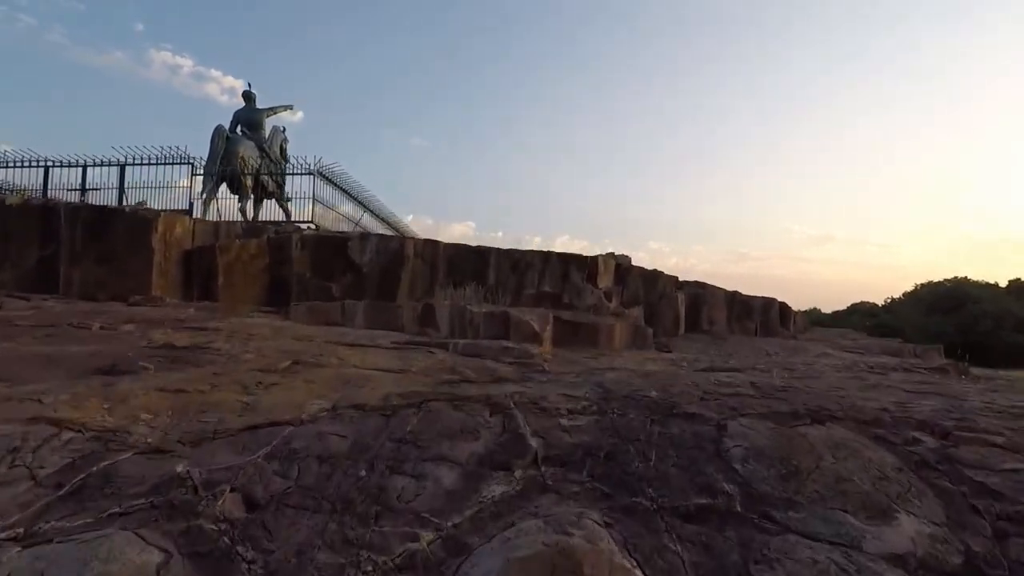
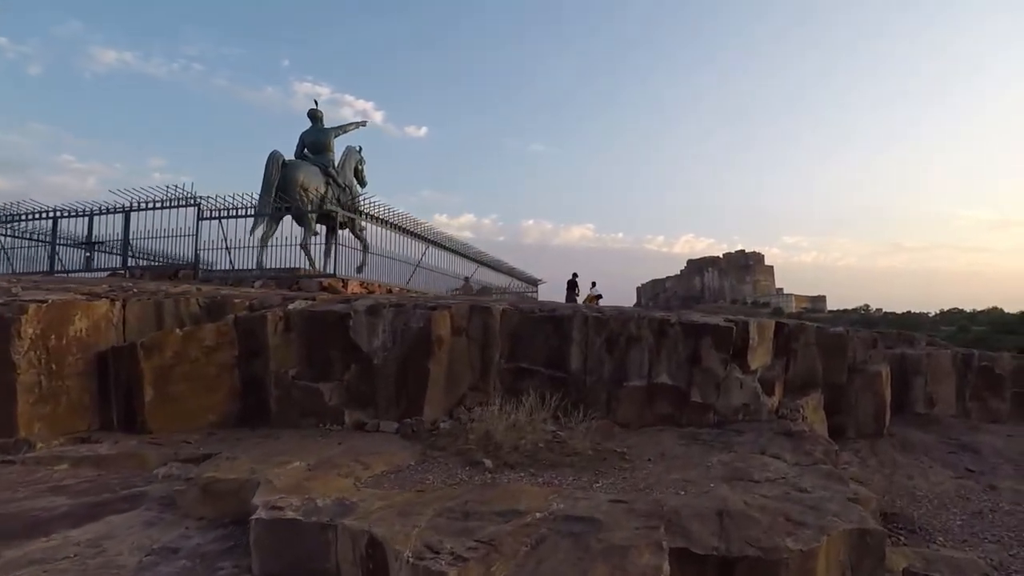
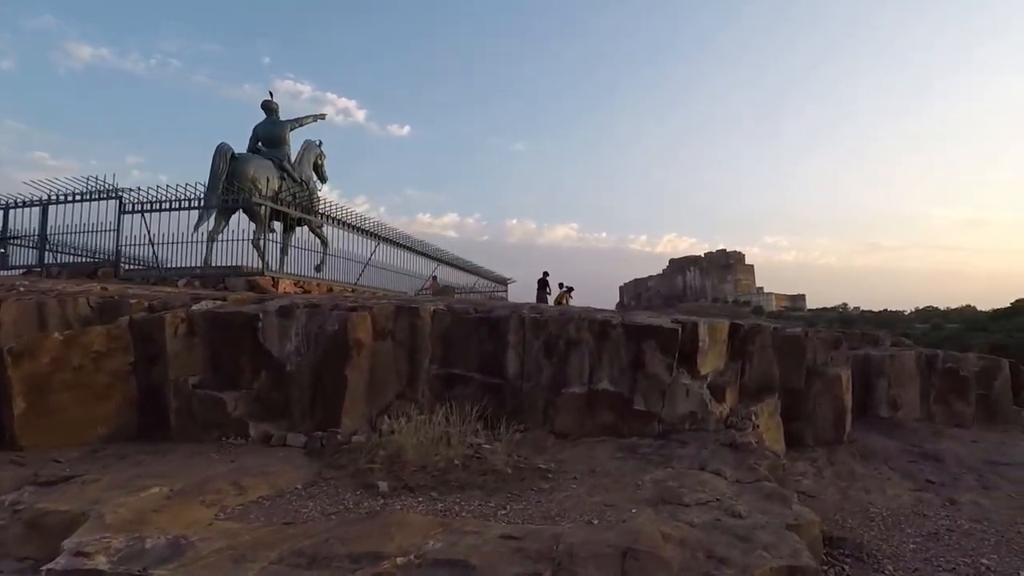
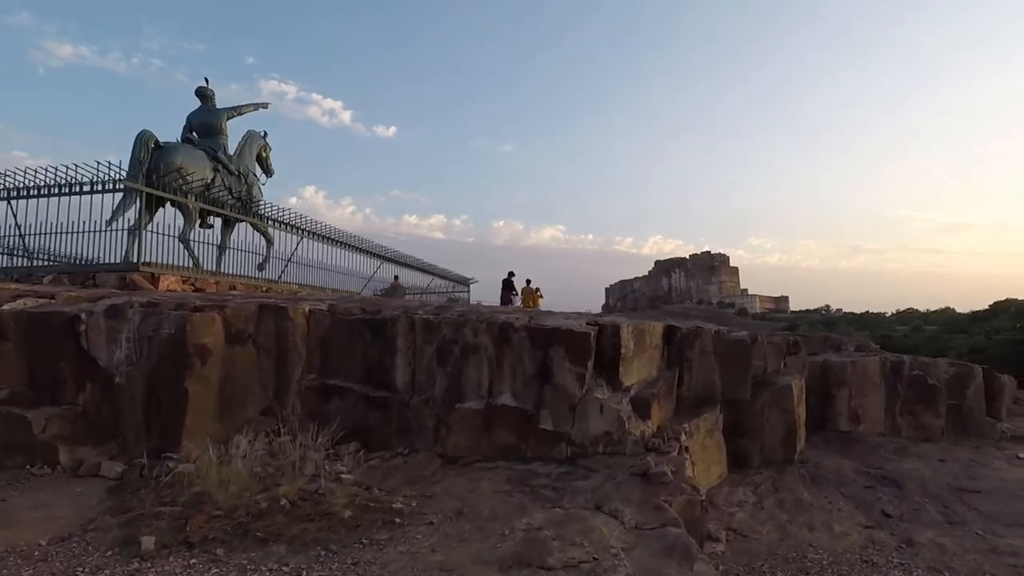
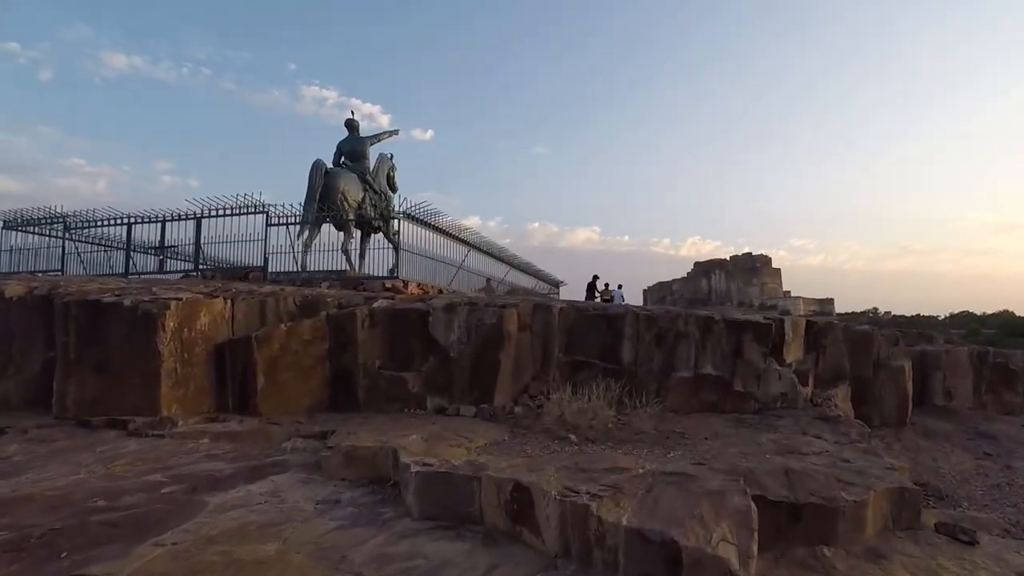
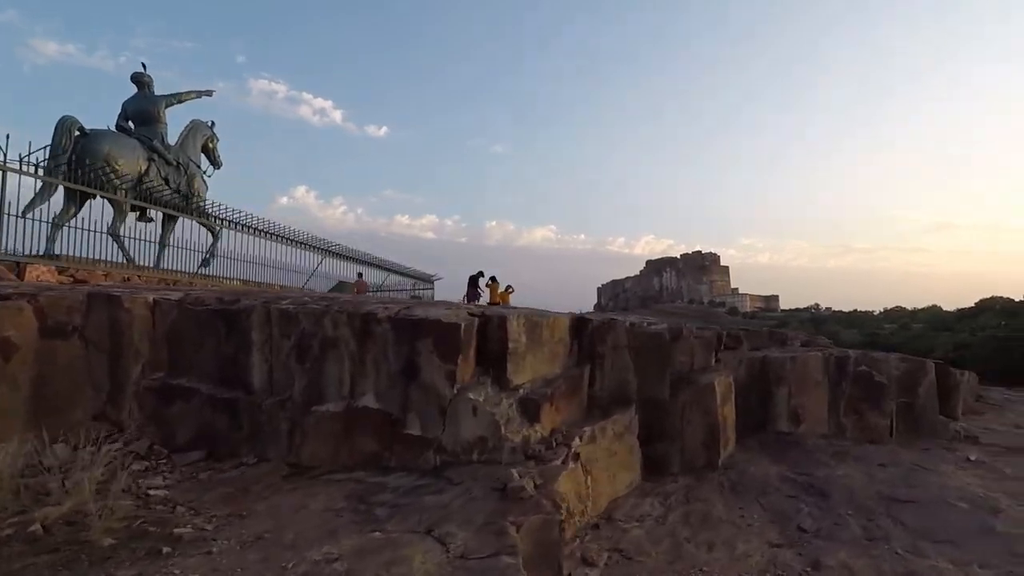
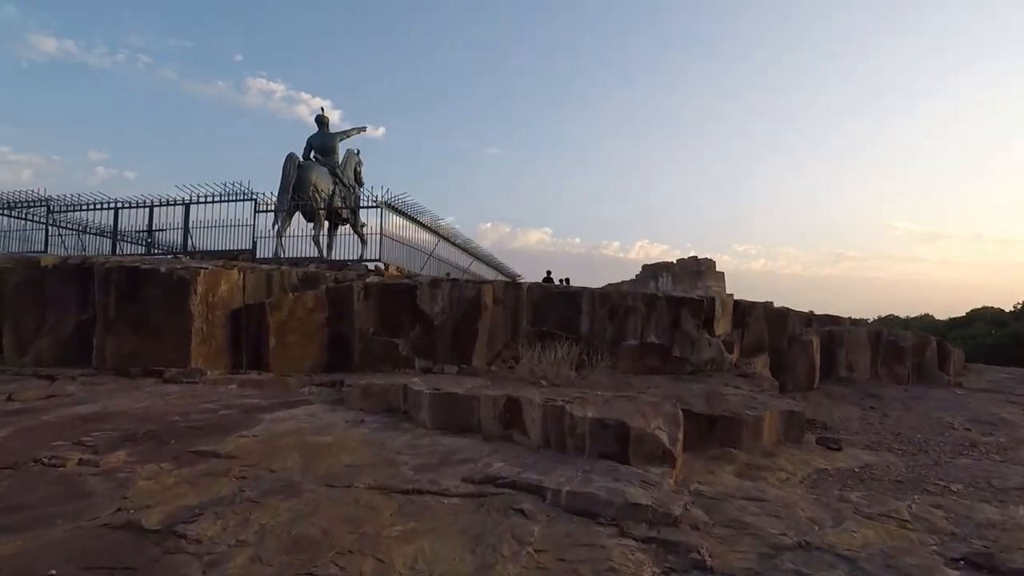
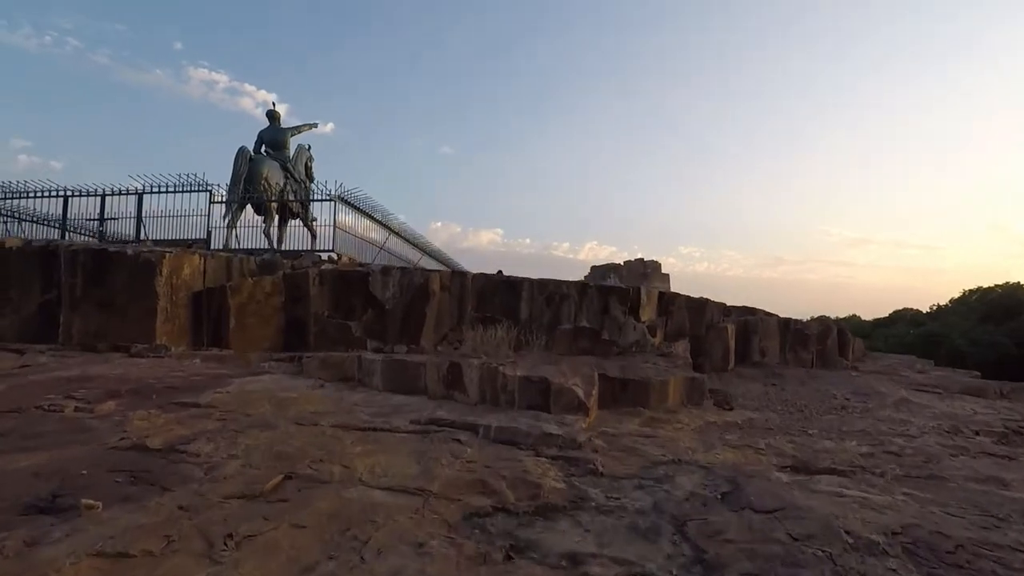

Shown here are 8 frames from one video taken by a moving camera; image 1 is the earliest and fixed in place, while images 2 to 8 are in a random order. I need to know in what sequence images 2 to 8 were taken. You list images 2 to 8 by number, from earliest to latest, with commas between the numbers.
8, 7, 5, 2, 3, 4, 6
